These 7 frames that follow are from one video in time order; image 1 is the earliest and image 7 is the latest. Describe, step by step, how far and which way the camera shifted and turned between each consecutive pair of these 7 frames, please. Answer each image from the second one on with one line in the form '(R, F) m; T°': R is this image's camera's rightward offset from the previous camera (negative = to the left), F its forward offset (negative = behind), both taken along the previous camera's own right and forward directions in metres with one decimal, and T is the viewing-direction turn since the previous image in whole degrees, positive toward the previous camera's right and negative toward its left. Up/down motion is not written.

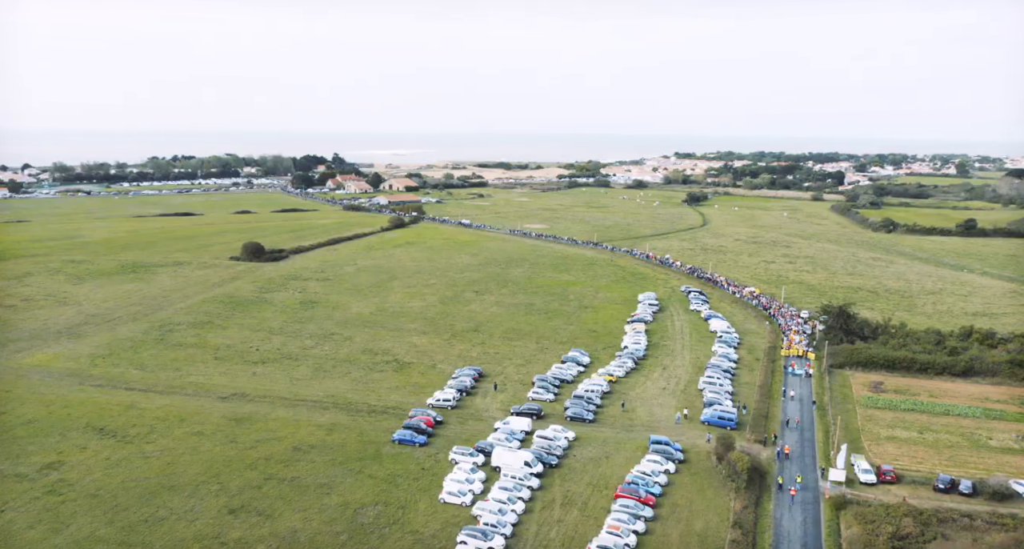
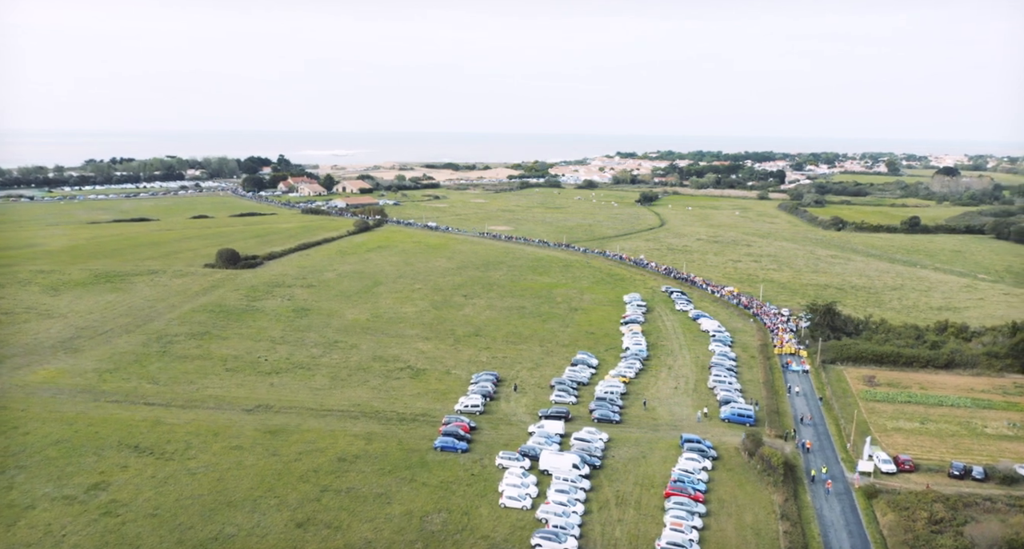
(-3.2, -0.4) m; +4°
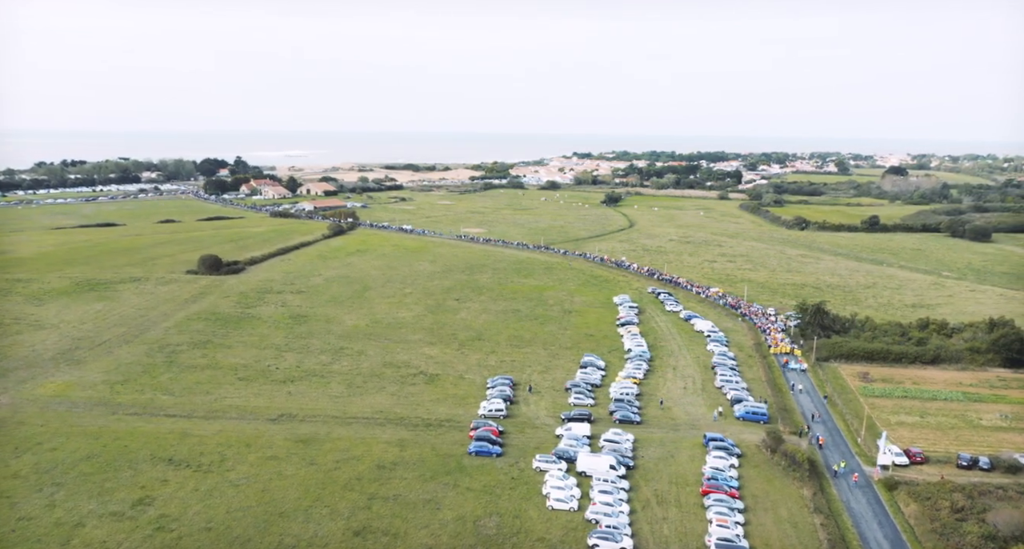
(-2.6, -0.4) m; +3°
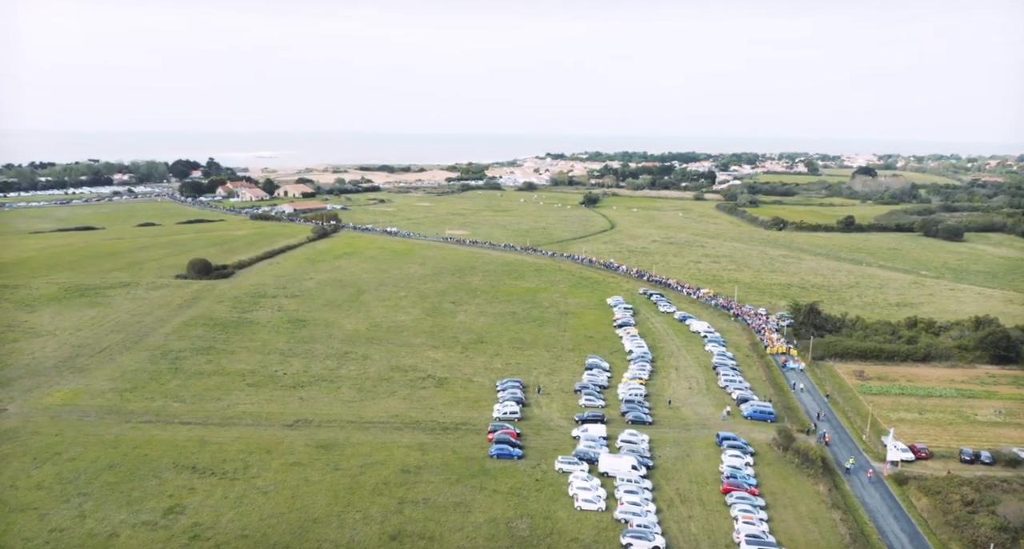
(-1.6, -0.3) m; +2°
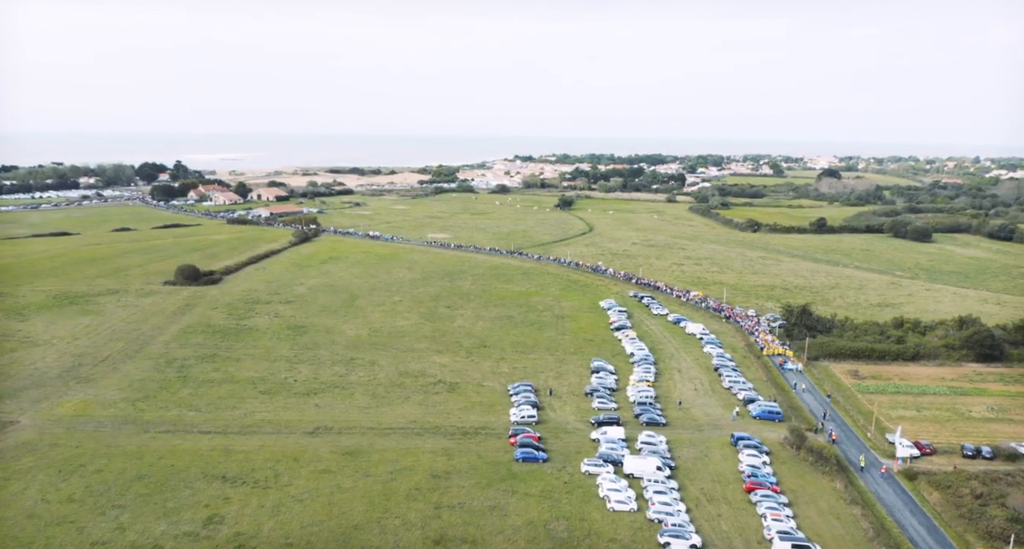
(-2.0, -0.4) m; +2°
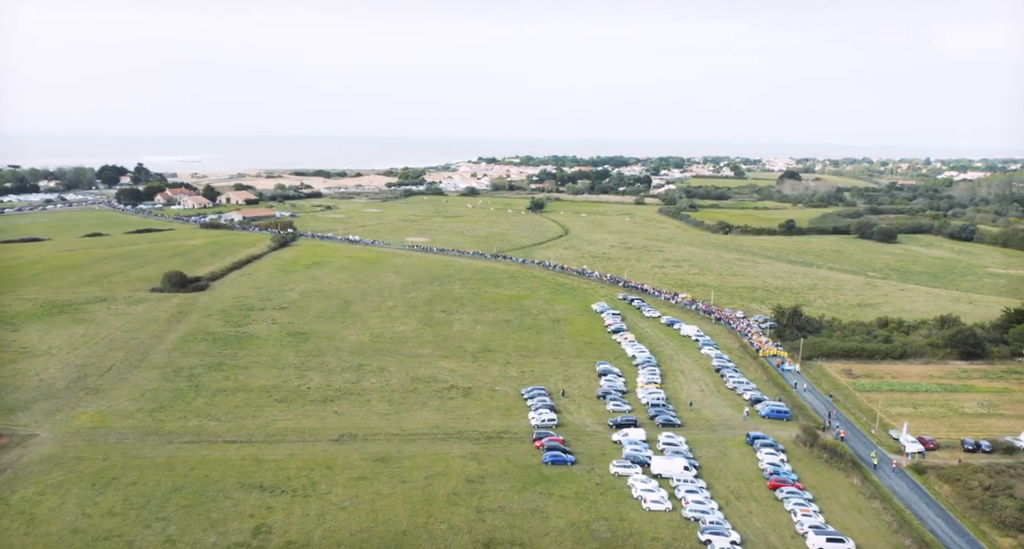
(-2.3, -0.5) m; +3°
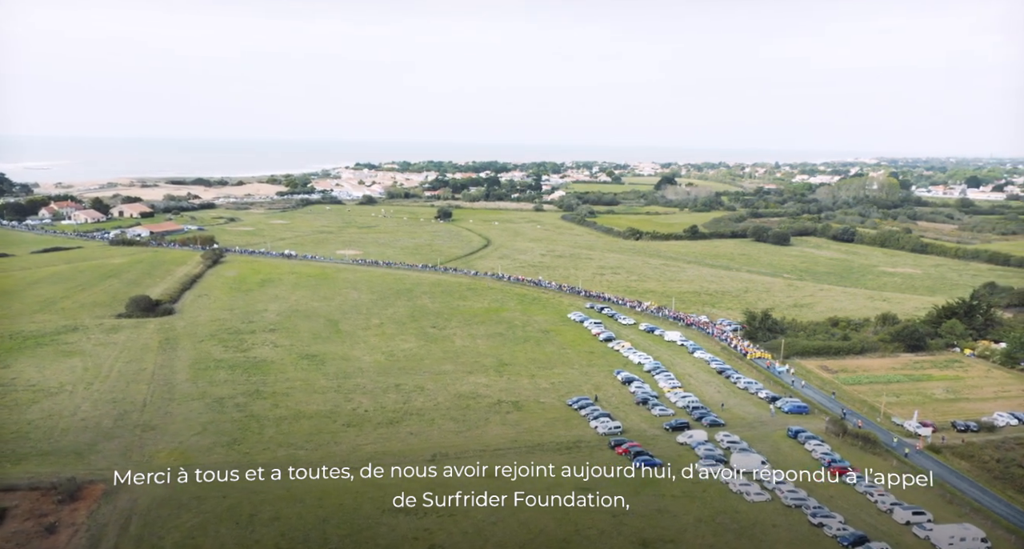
(-8.3, -1.3) m; +10°
